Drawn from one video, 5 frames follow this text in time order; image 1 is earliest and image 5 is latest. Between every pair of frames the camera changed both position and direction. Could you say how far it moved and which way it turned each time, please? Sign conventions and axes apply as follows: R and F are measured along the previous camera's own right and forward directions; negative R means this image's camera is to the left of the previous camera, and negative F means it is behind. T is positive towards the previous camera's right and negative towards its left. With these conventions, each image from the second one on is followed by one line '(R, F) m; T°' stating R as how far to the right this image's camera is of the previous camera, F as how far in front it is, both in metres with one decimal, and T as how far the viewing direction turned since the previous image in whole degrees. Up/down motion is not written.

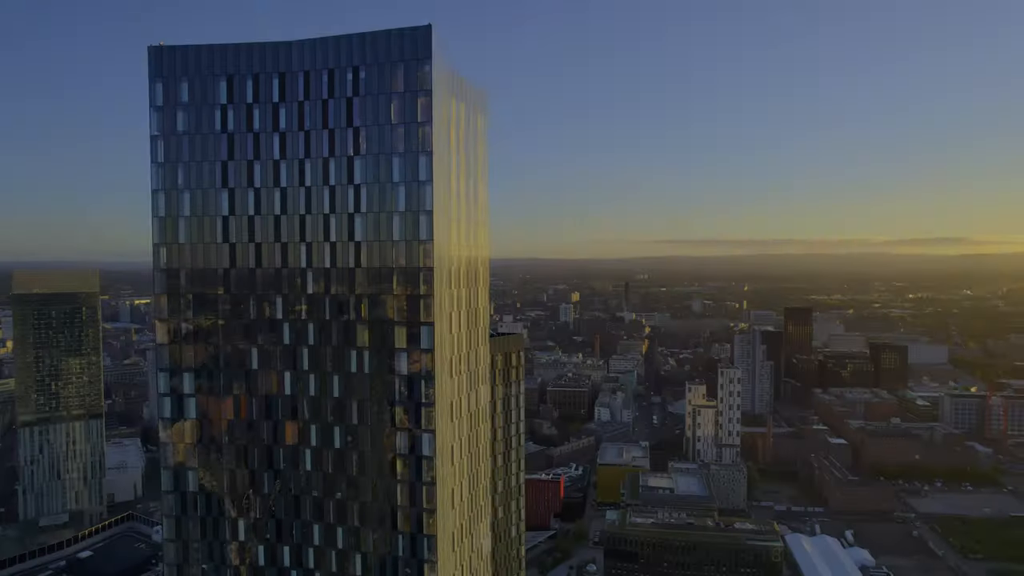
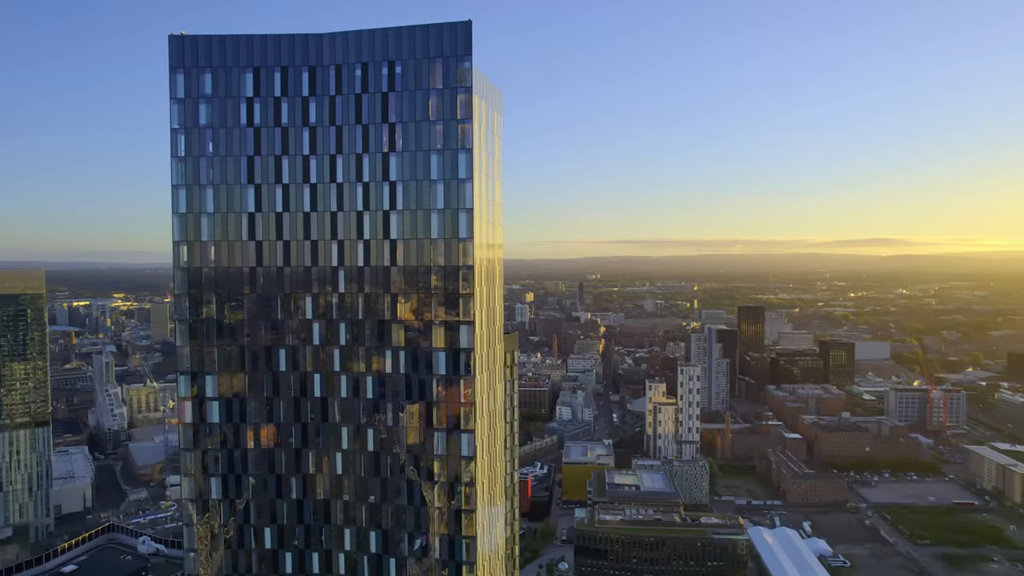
(-2.7, +0.2) m; +4°
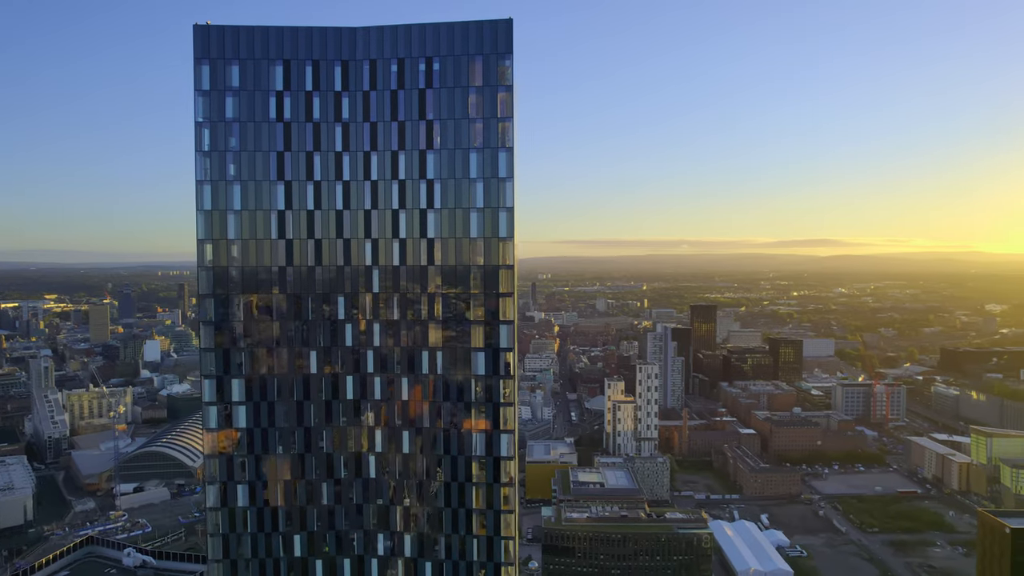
(-2.7, +0.2) m; +5°
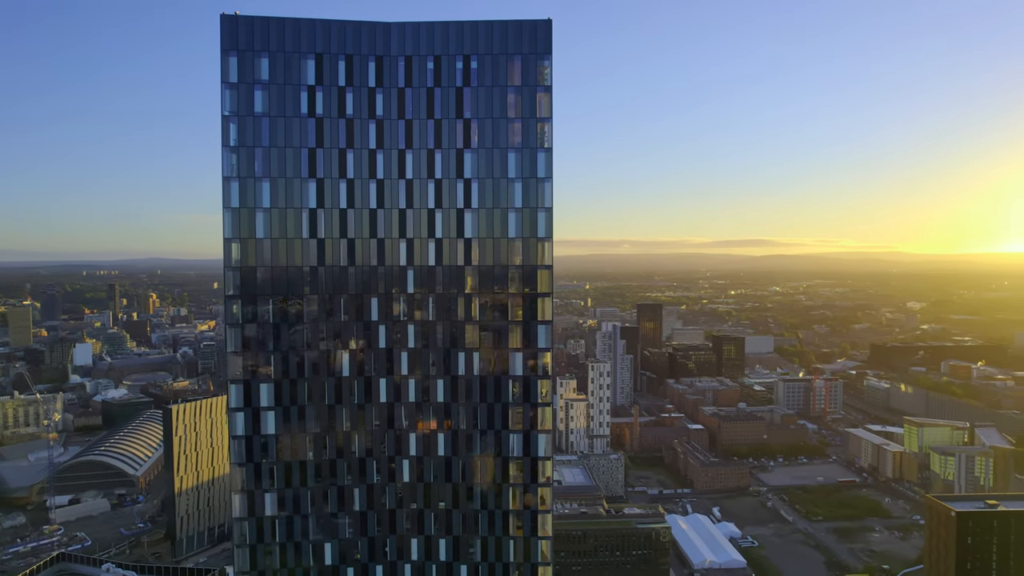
(-2.9, +0.2) m; +5°
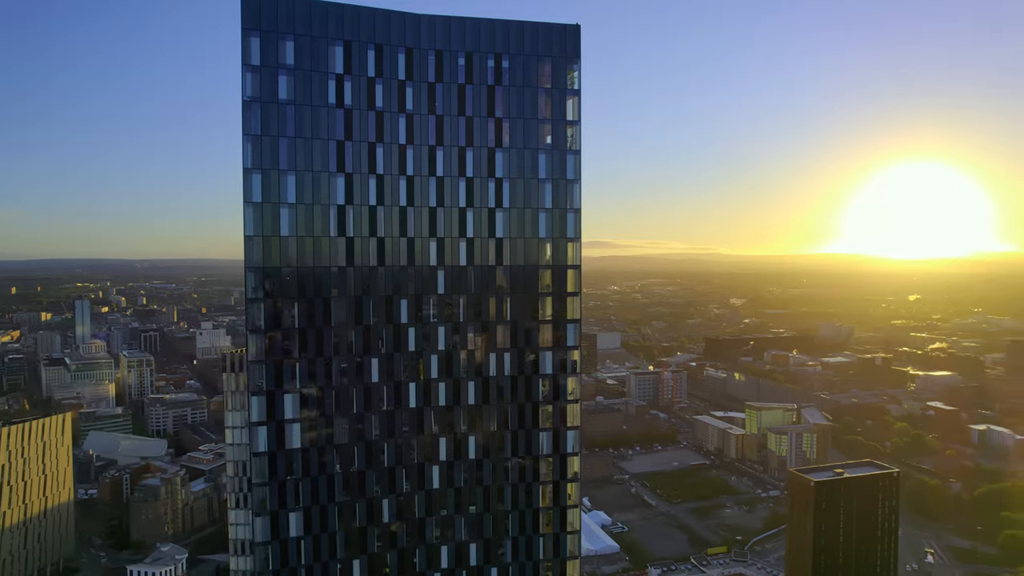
(-5.5, +0.6) m; +14°
